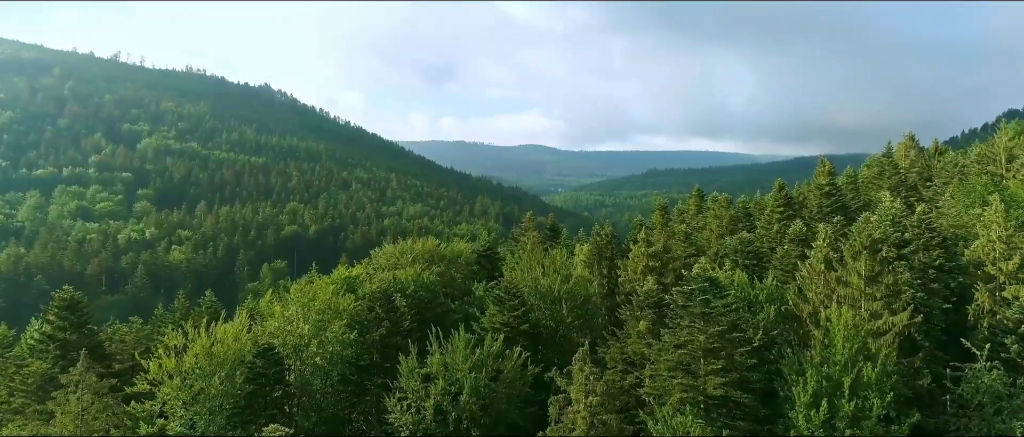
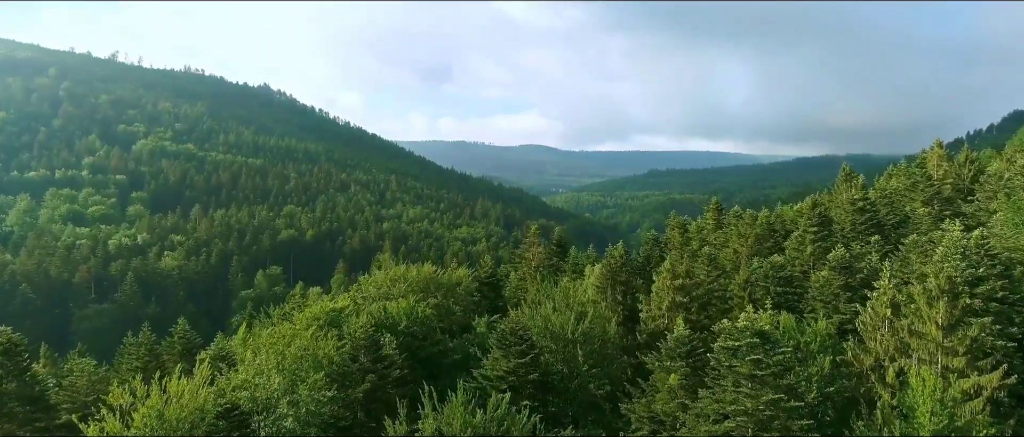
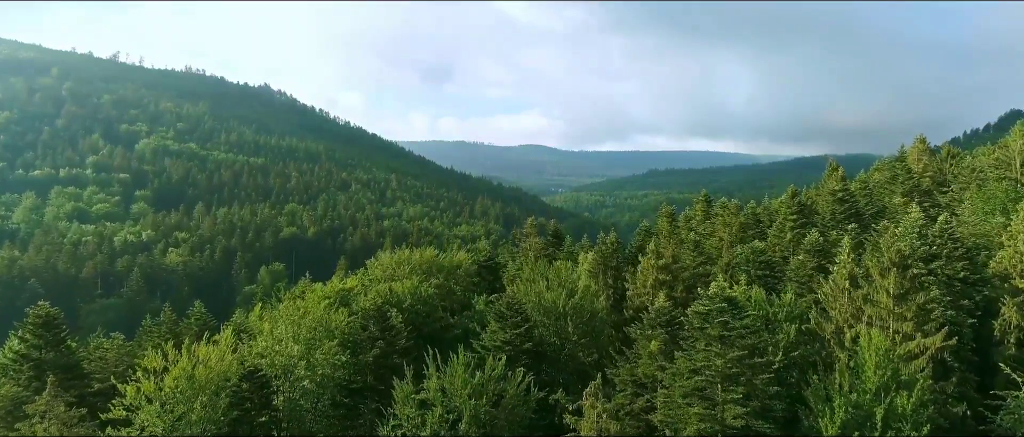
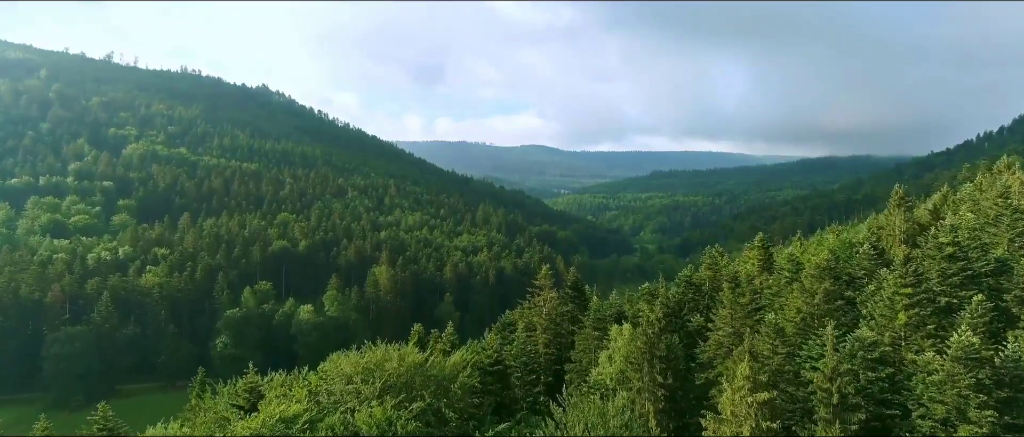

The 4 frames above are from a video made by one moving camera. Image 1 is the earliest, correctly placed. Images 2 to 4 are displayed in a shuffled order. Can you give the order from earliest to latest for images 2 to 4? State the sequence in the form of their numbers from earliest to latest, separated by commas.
3, 2, 4
